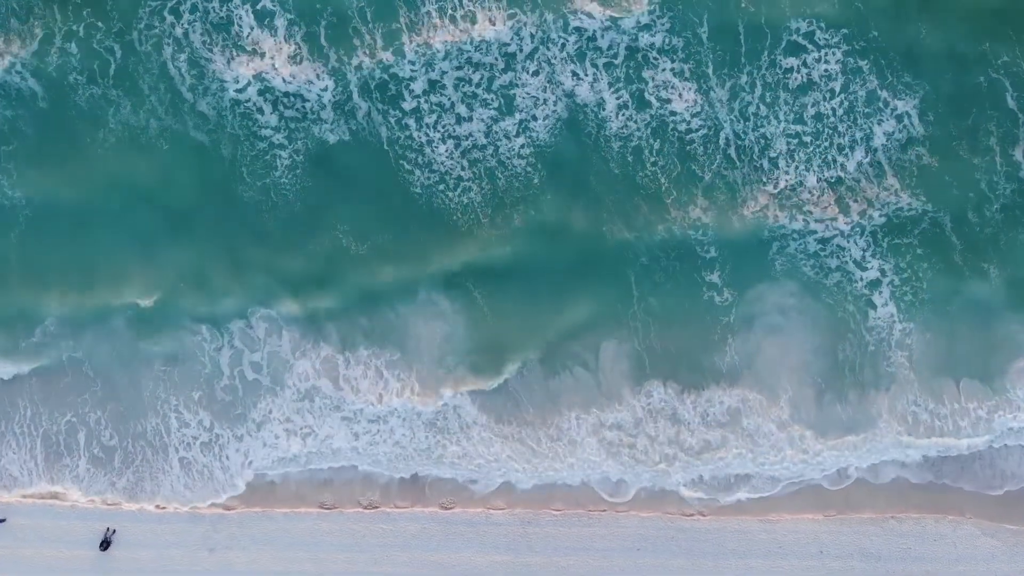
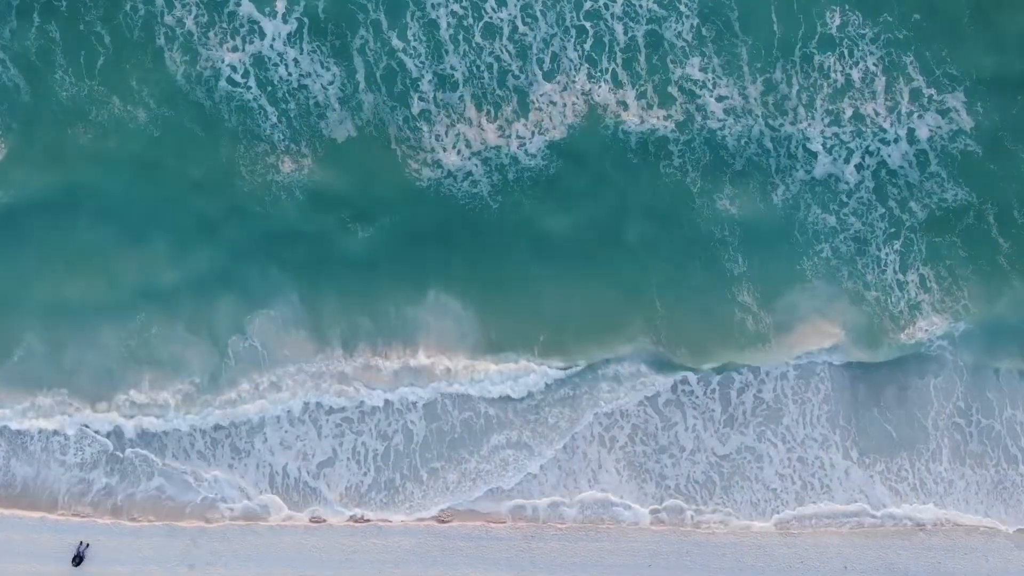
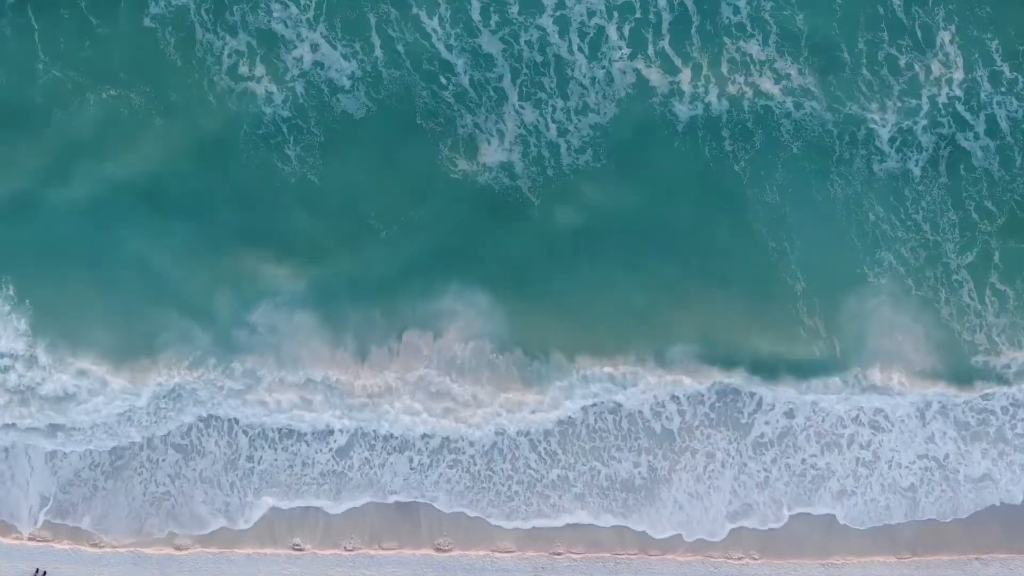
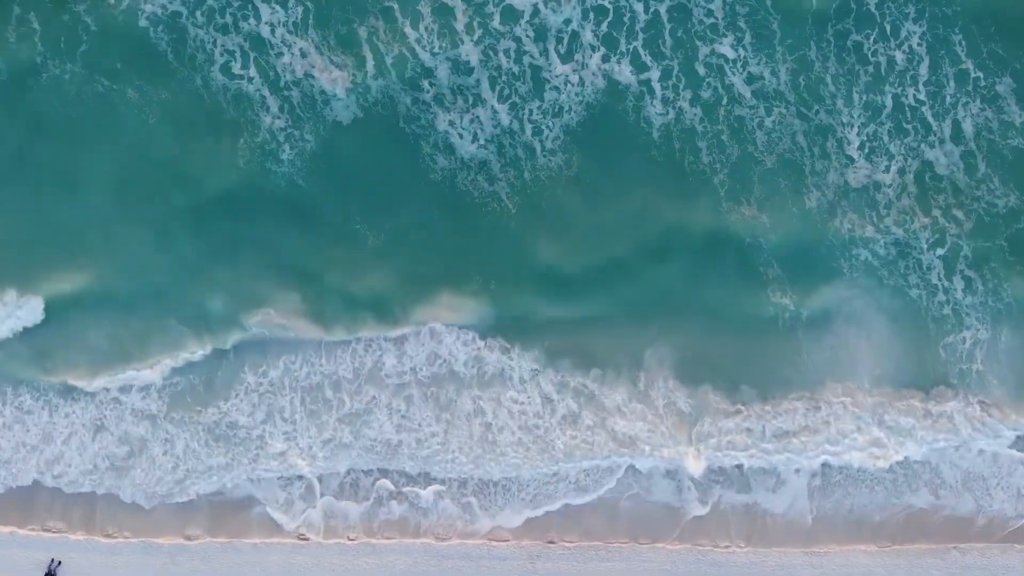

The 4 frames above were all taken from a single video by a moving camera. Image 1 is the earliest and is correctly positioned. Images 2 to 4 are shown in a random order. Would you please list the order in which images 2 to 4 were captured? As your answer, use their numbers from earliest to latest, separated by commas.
2, 4, 3
